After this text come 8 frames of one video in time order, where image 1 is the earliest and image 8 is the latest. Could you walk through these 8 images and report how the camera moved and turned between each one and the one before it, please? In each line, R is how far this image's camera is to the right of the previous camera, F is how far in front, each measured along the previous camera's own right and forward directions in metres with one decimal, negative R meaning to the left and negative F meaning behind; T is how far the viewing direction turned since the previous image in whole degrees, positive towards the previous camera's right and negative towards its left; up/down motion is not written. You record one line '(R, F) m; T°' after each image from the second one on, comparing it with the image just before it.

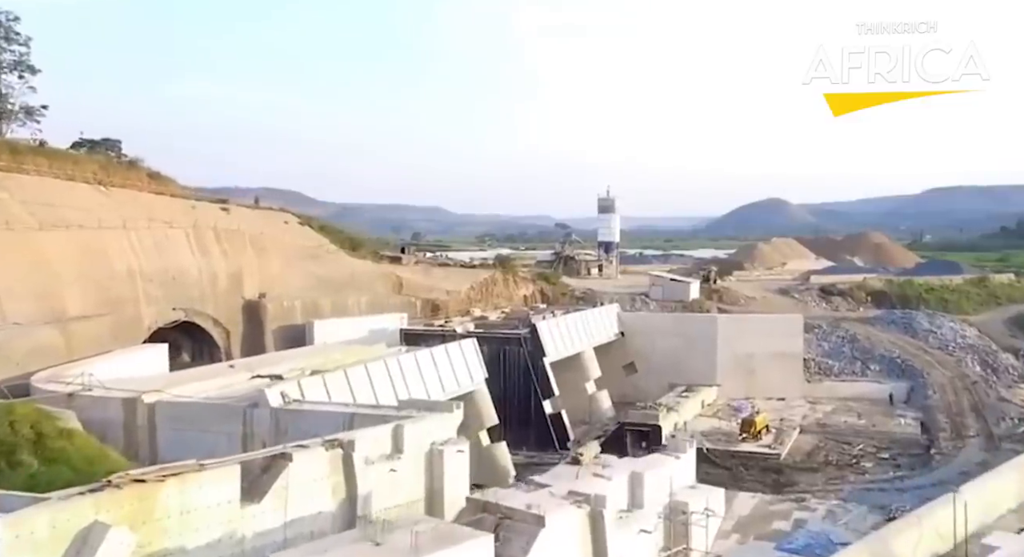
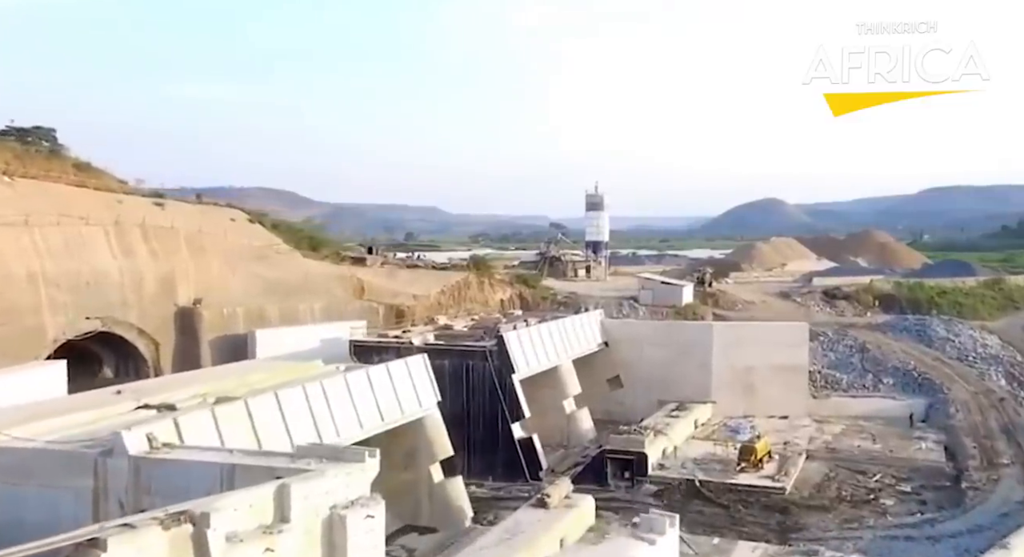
(+0.7, +2.9) m; 0°
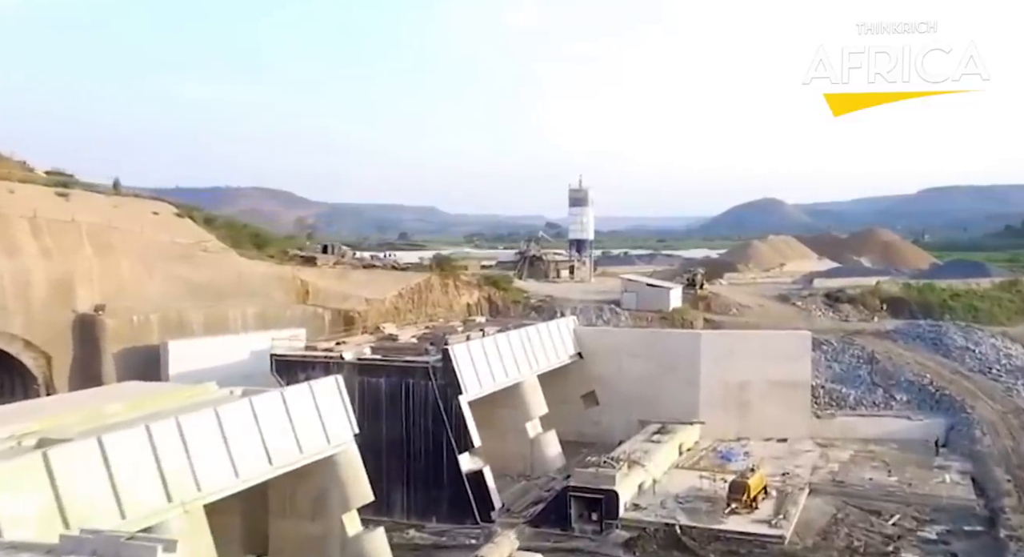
(+1.0, +3.1) m; 0°
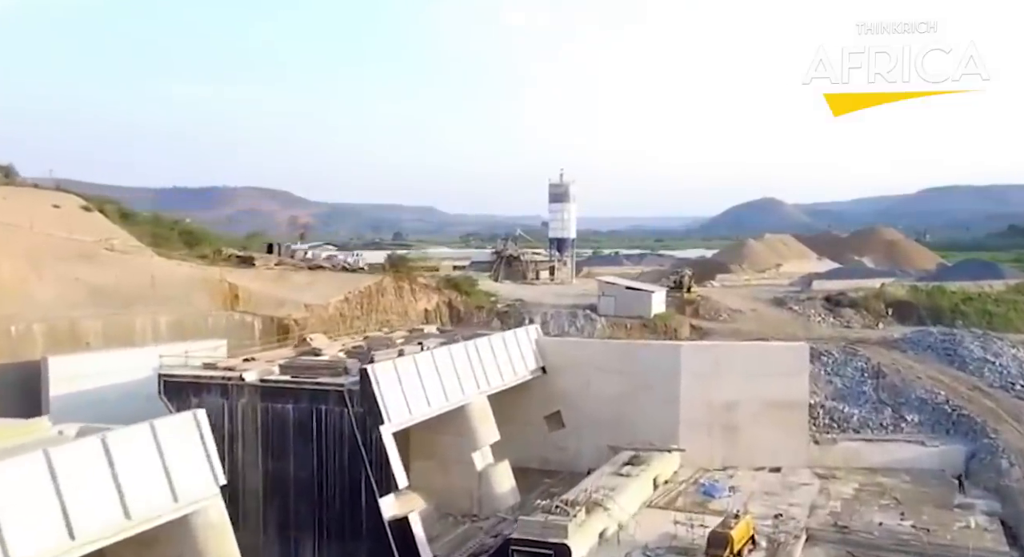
(+1.1, +2.9) m; 0°
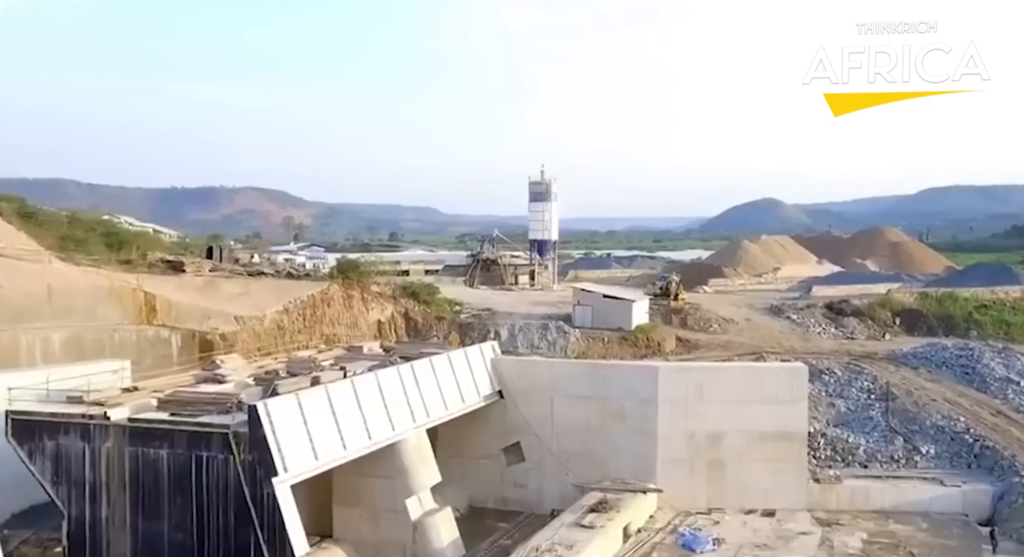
(+0.9, +2.7) m; 0°
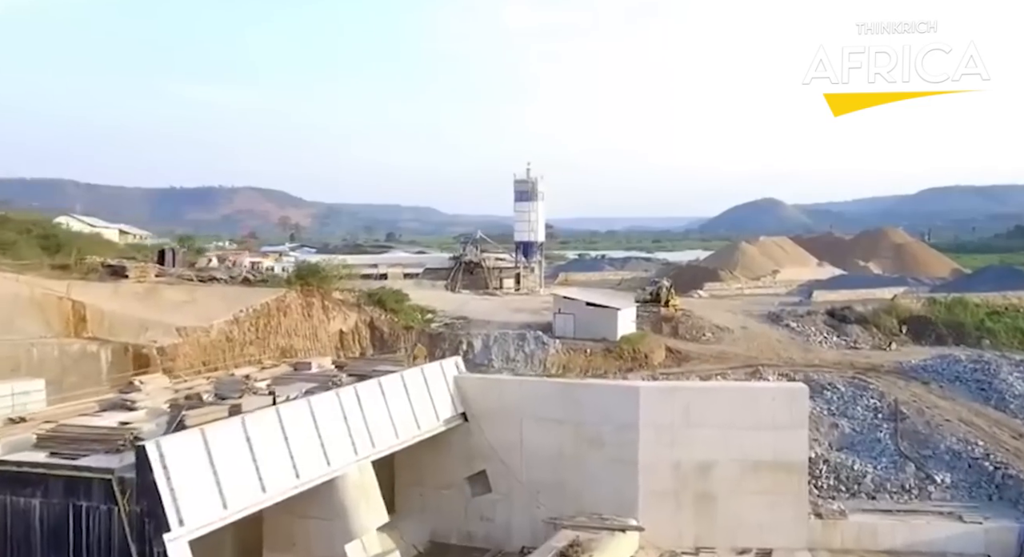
(+0.6, +1.8) m; 0°
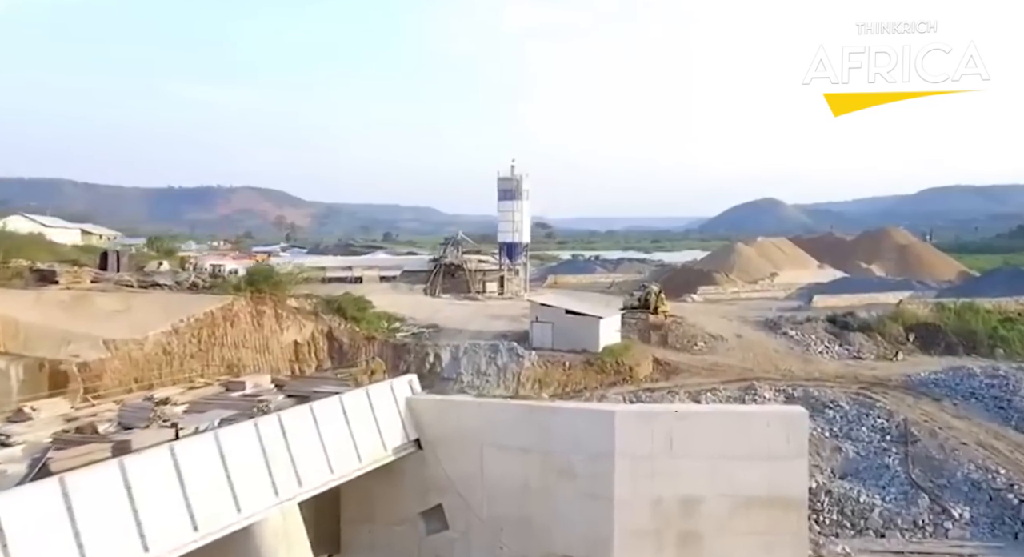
(+0.6, +1.8) m; 0°
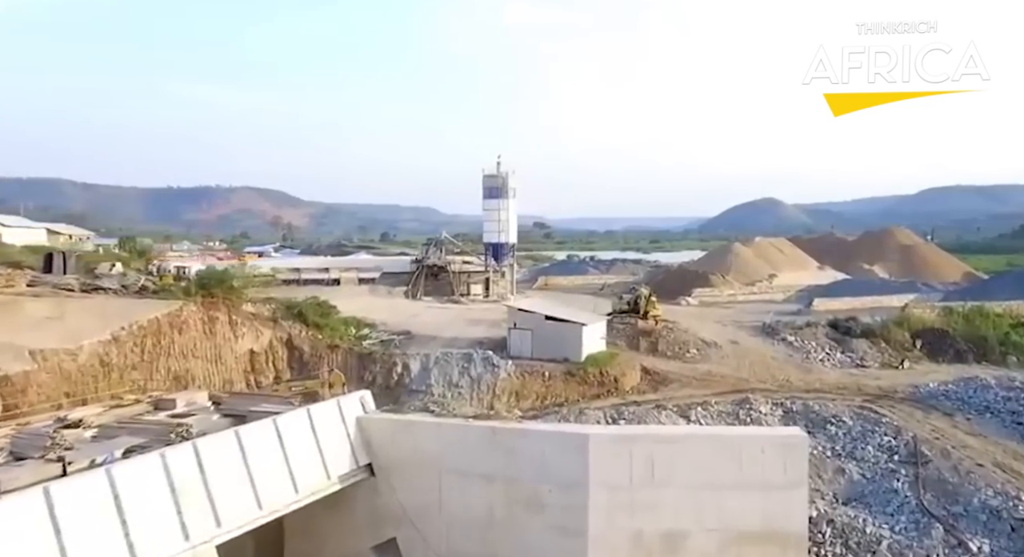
(+0.5, +1.5) m; 0°
